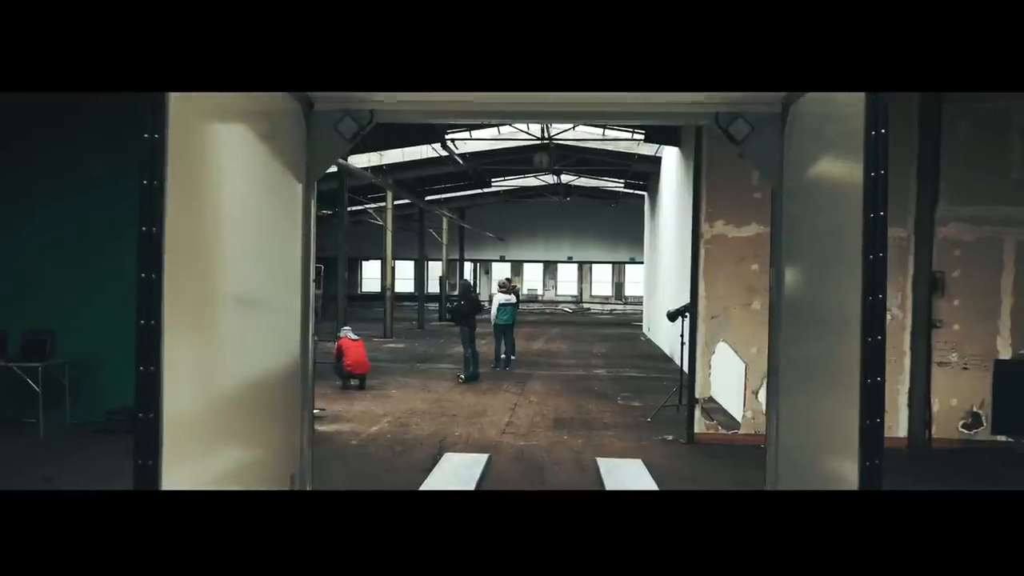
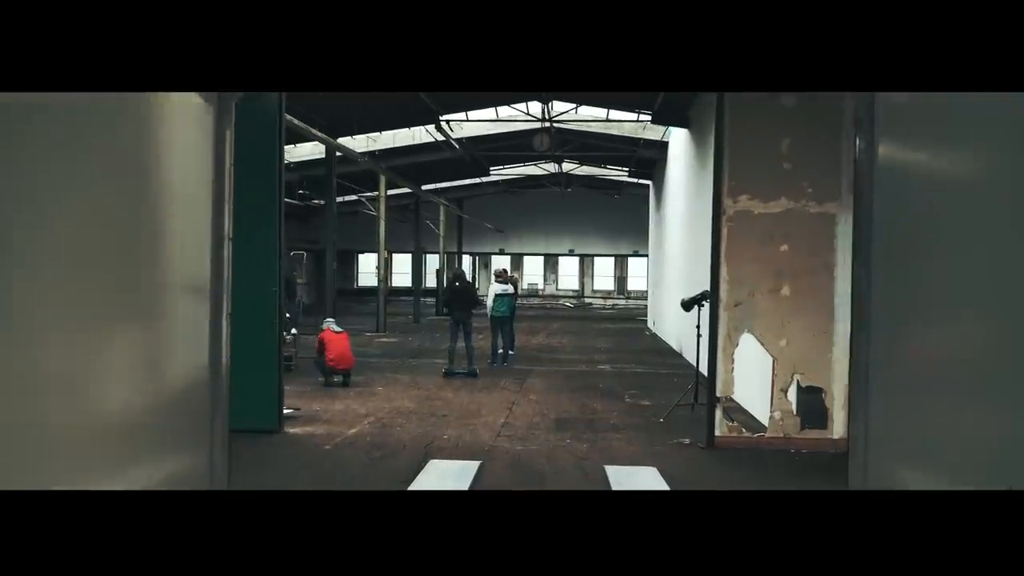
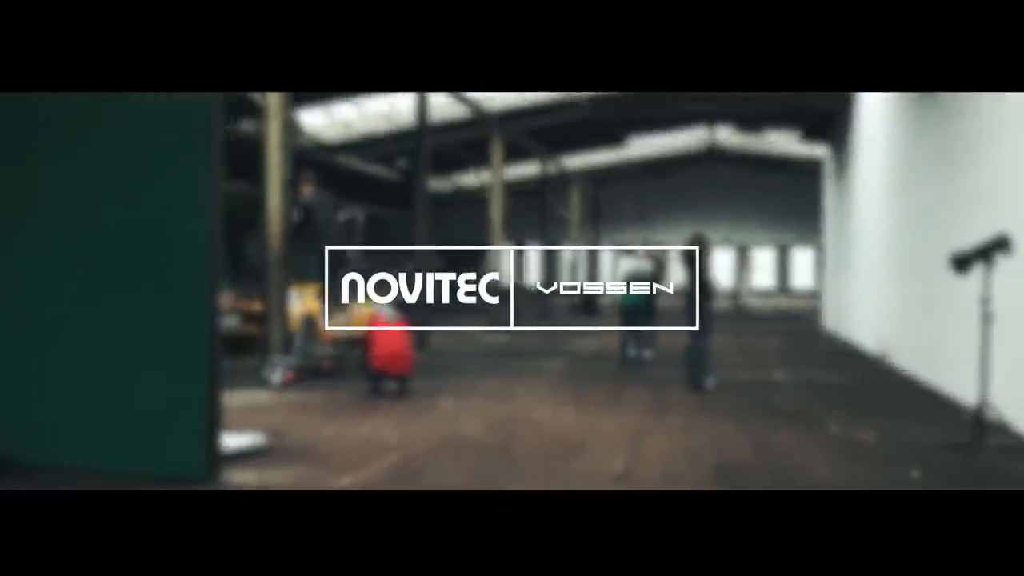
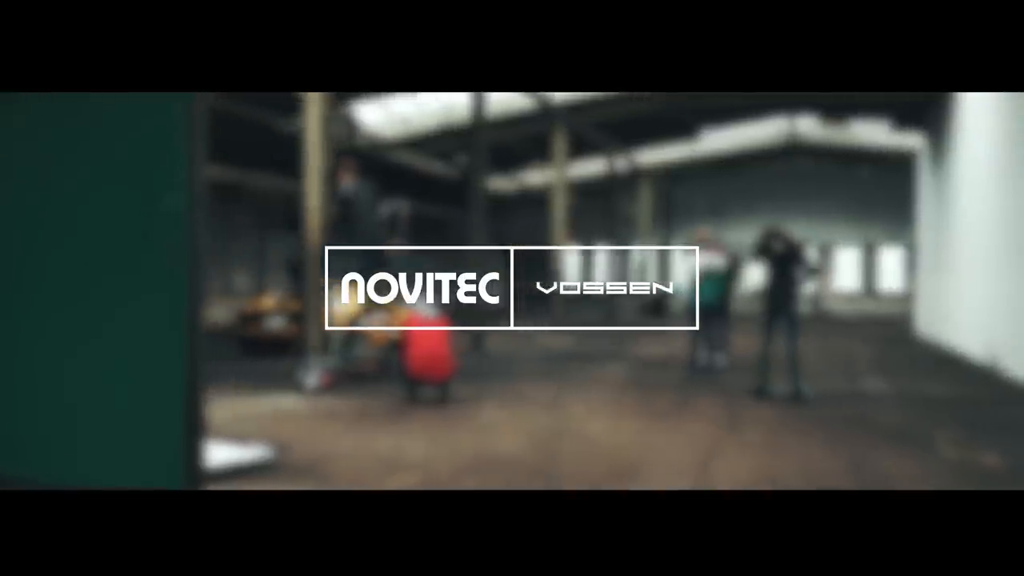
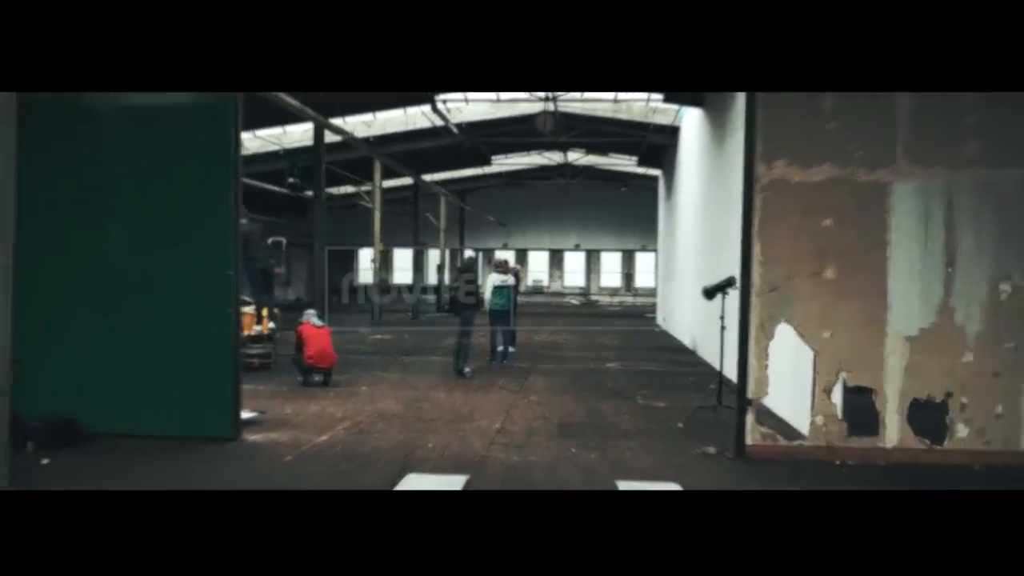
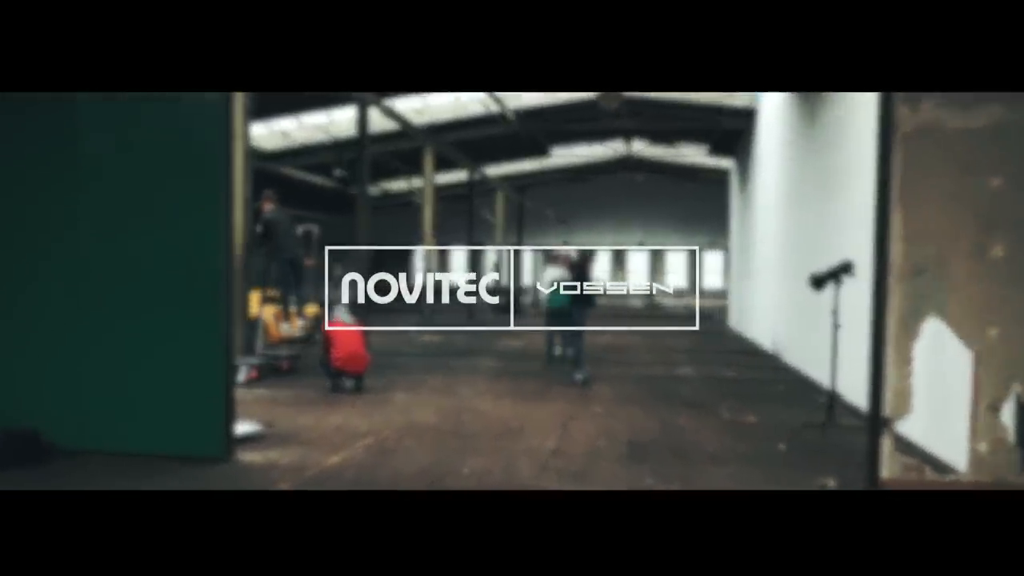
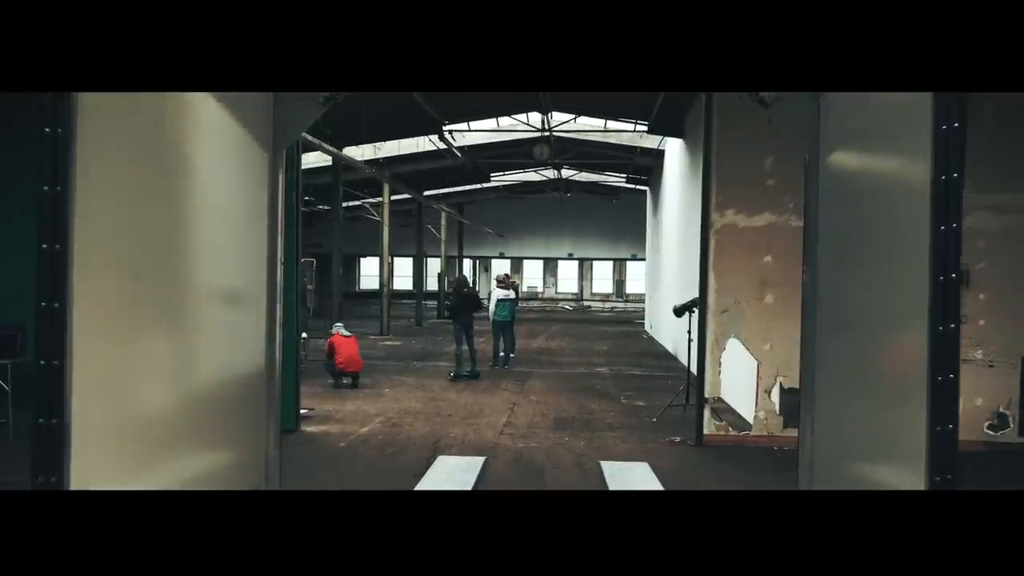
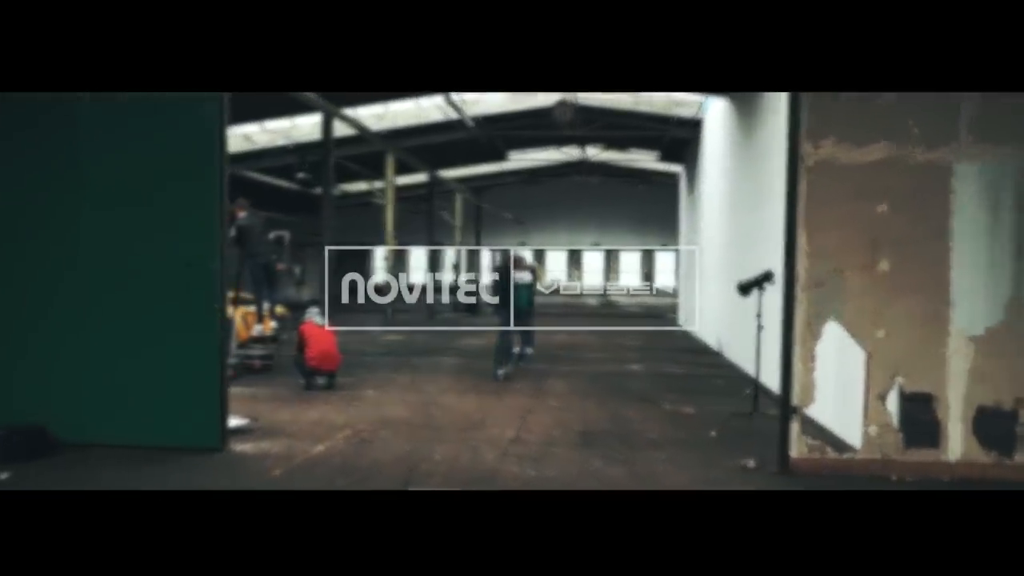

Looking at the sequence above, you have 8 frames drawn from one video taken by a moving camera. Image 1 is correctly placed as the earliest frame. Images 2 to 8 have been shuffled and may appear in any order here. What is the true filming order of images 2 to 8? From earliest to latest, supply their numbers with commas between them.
7, 2, 5, 8, 6, 3, 4
